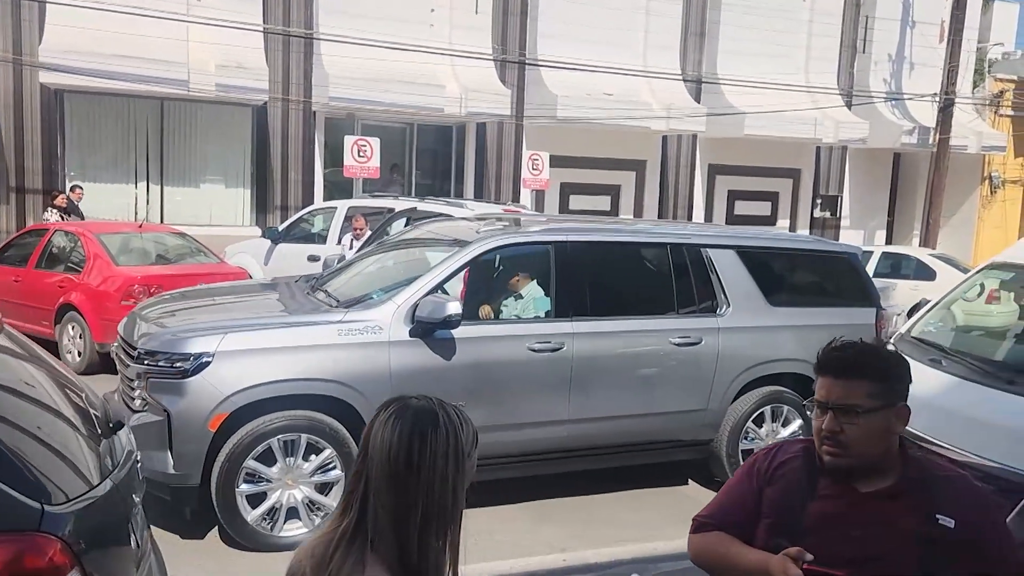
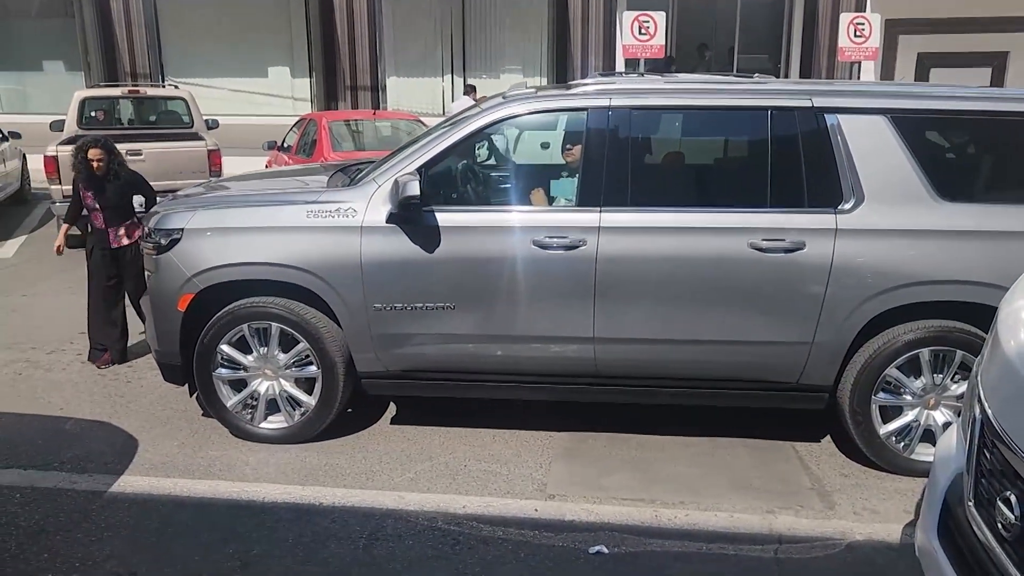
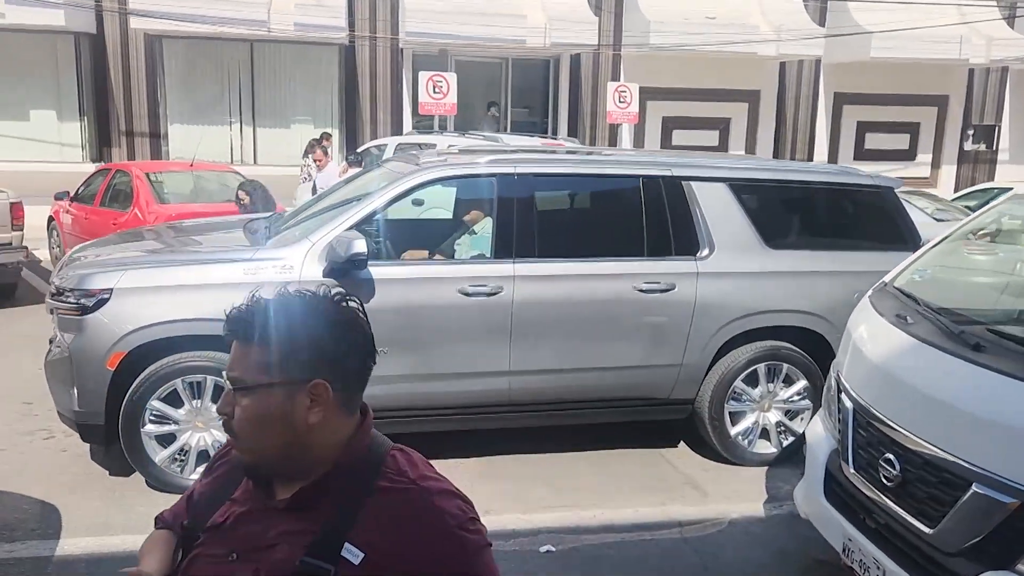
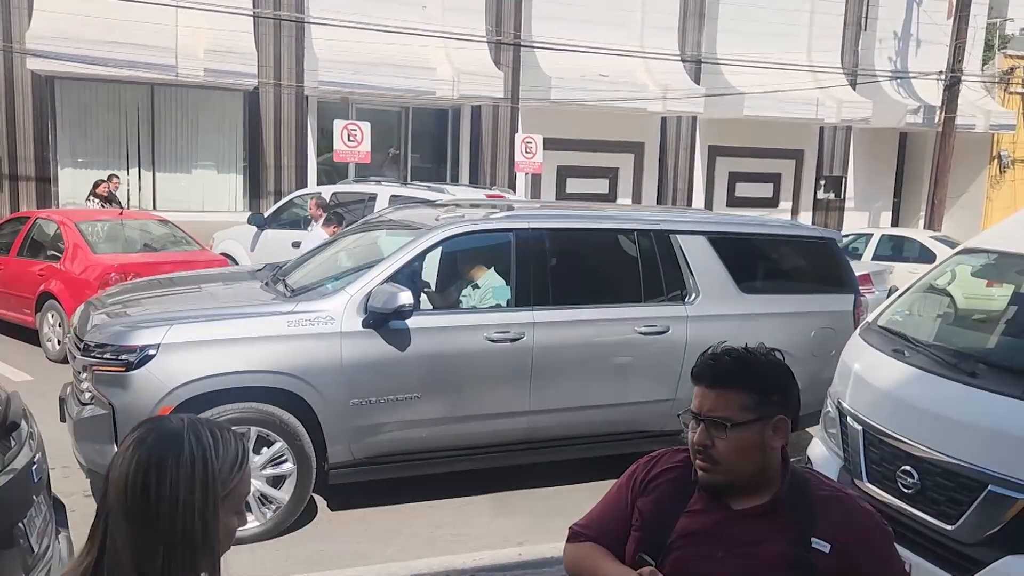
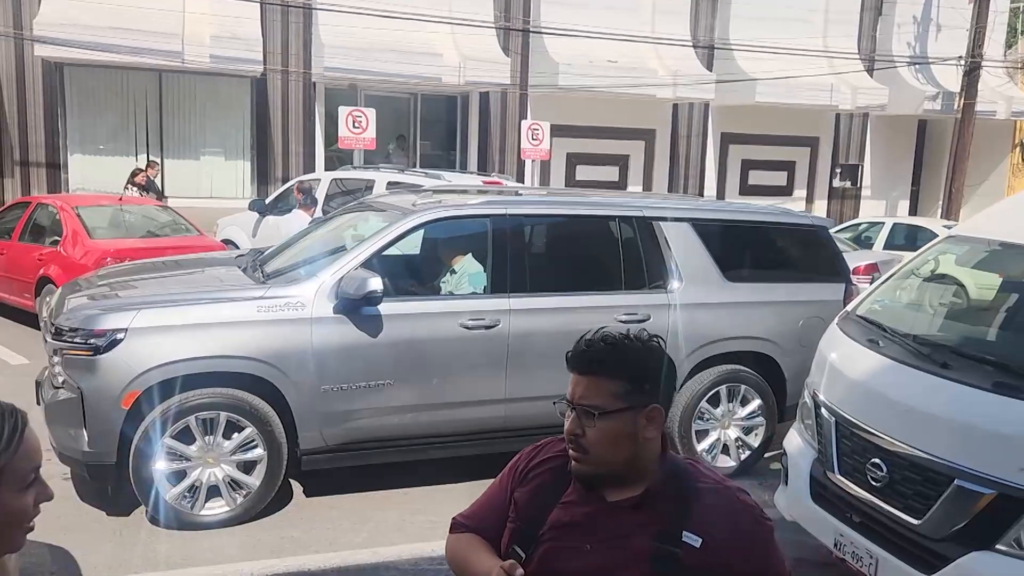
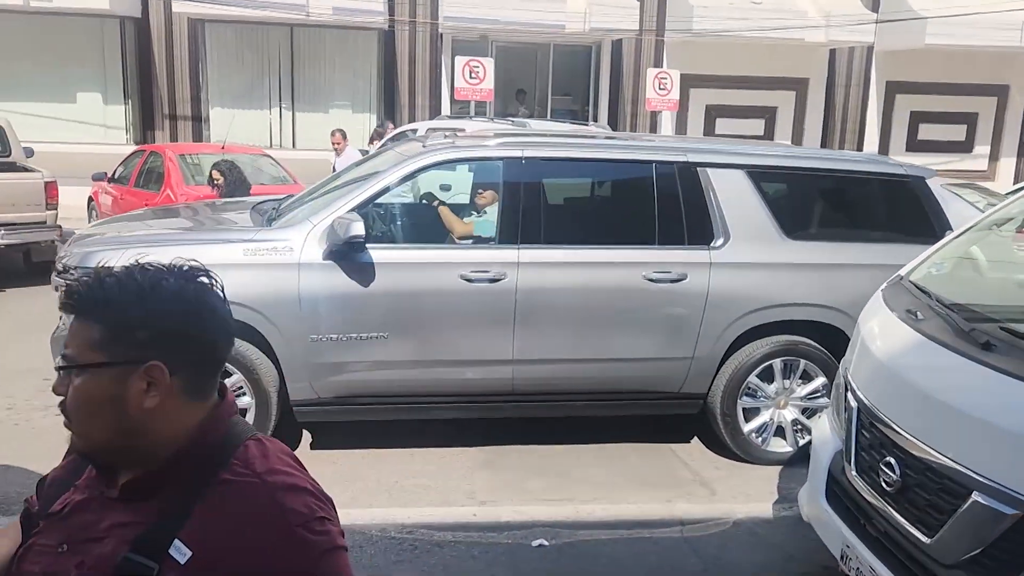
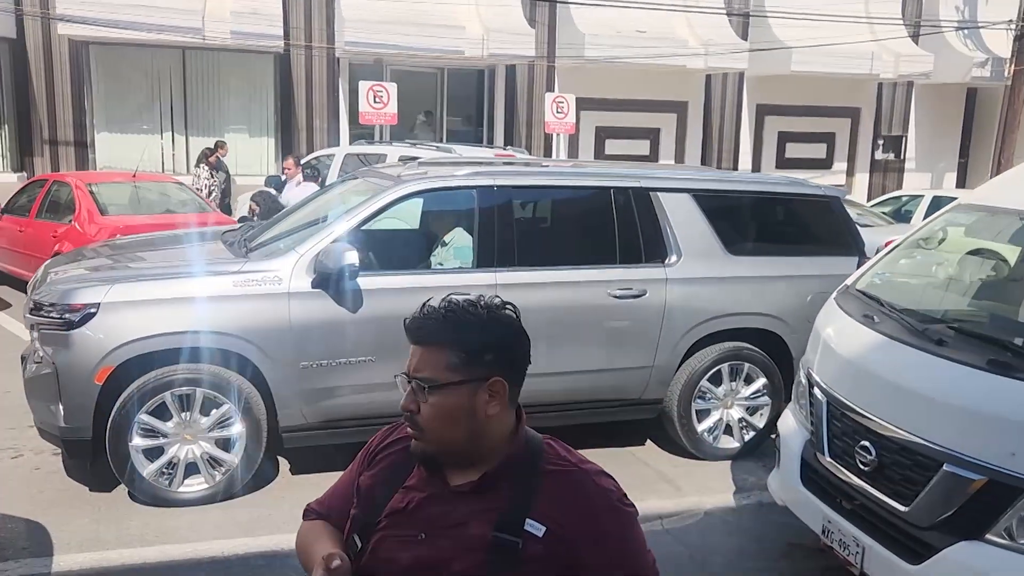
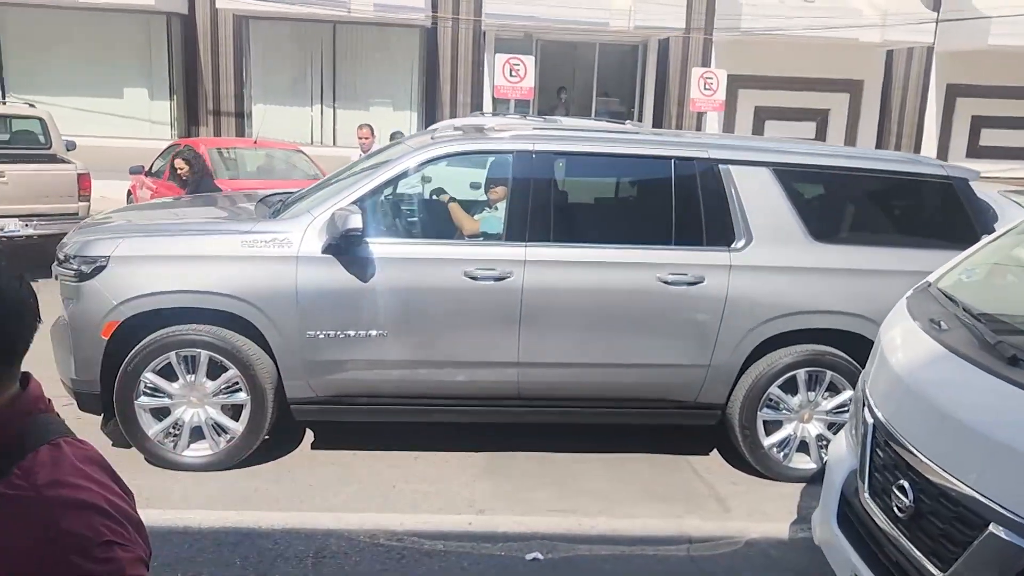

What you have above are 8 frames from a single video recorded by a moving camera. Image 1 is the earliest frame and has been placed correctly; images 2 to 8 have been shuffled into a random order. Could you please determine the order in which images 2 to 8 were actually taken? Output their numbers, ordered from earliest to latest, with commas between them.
4, 5, 7, 3, 6, 8, 2
